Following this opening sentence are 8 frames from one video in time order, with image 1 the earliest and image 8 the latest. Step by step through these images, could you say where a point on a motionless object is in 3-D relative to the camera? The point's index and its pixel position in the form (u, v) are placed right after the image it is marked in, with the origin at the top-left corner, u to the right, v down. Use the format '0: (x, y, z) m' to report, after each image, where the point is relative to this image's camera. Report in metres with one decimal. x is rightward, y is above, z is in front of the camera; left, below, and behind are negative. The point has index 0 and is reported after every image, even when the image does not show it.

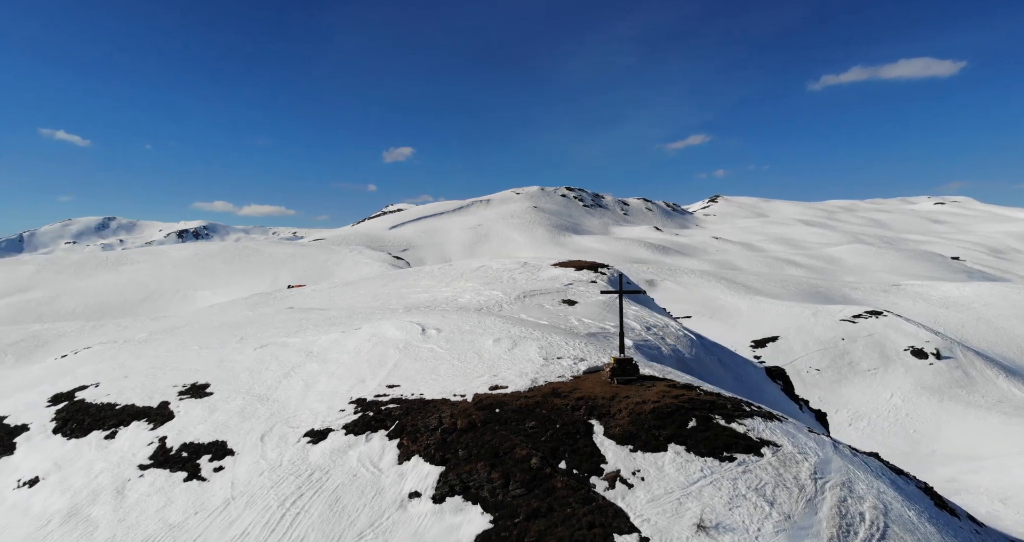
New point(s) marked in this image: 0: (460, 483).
0: (-1.3, -5.5, +14.3) m
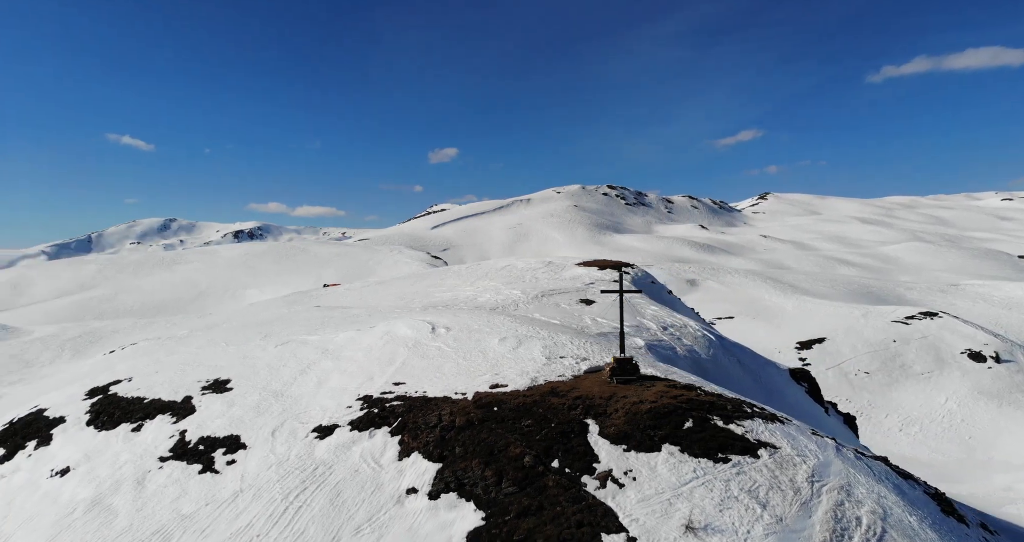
0: (-1.5, -5.5, +14.4) m
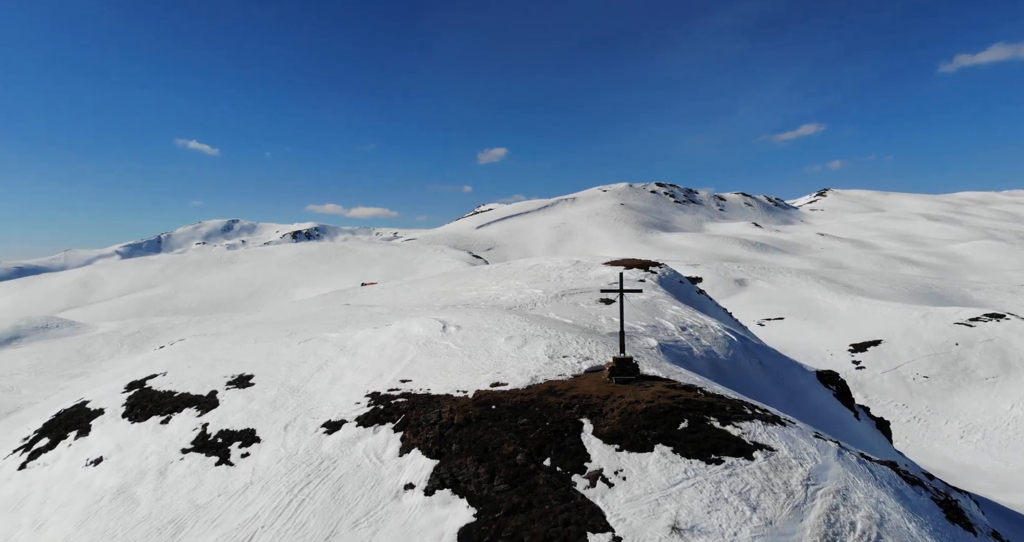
0: (-1.6, -5.4, +14.5) m
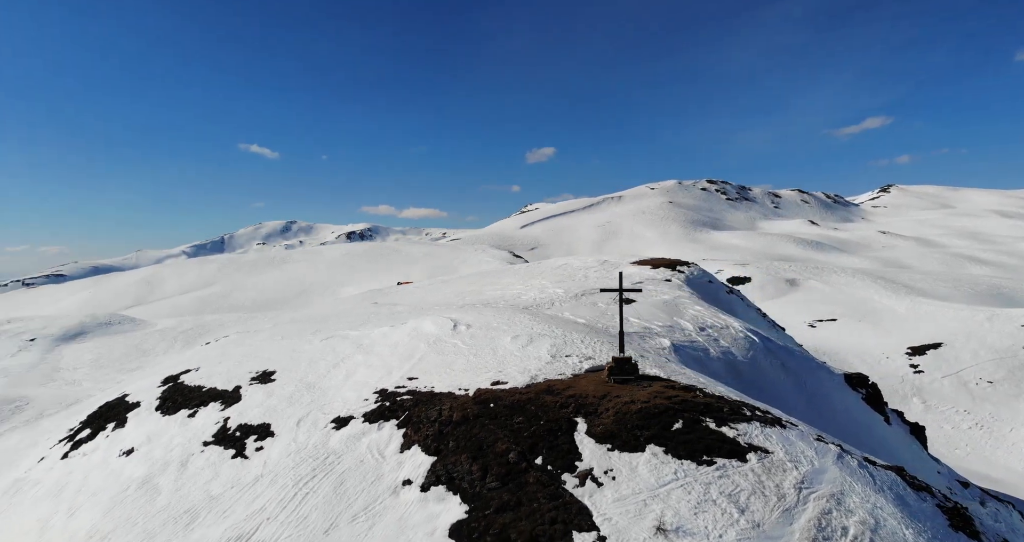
0: (-1.8, -5.4, +14.6) m
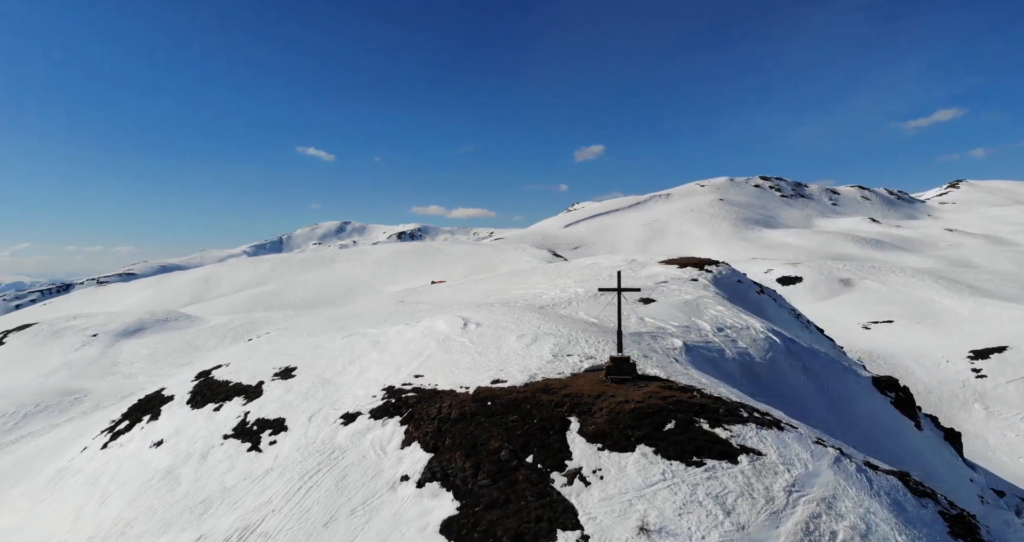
0: (-1.9, -5.4, +14.8) m
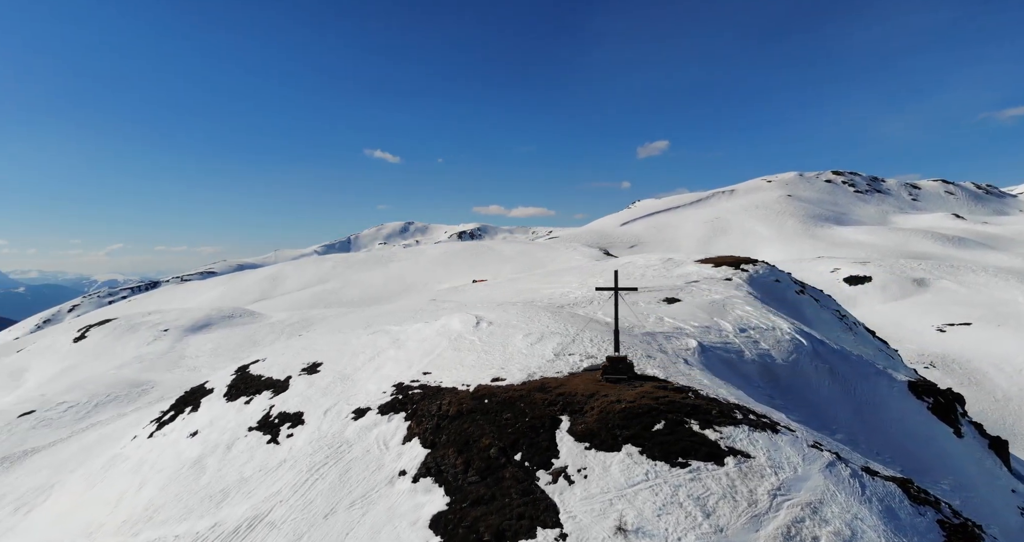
0: (-2.2, -5.3, +15.0) m
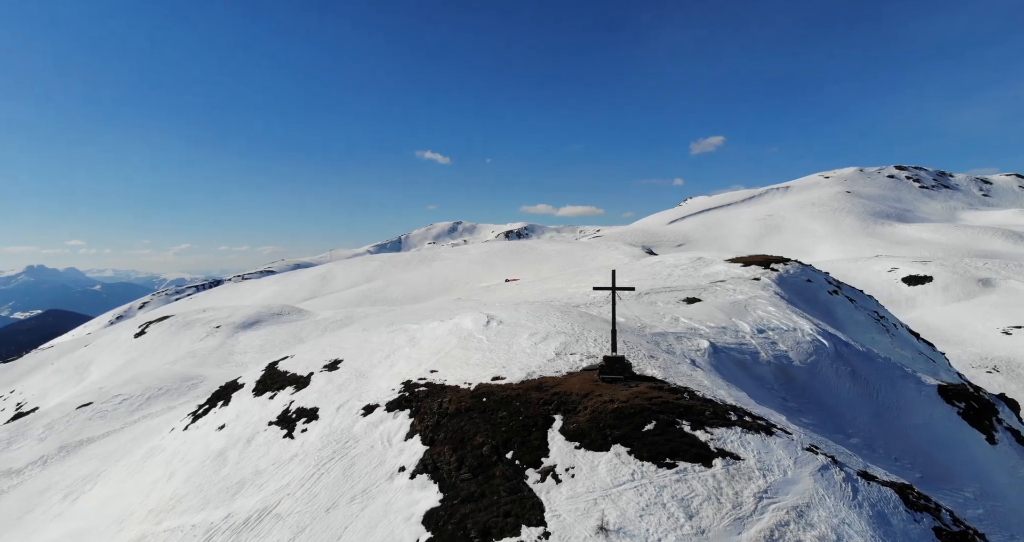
0: (-2.3, -5.3, +15.3) m
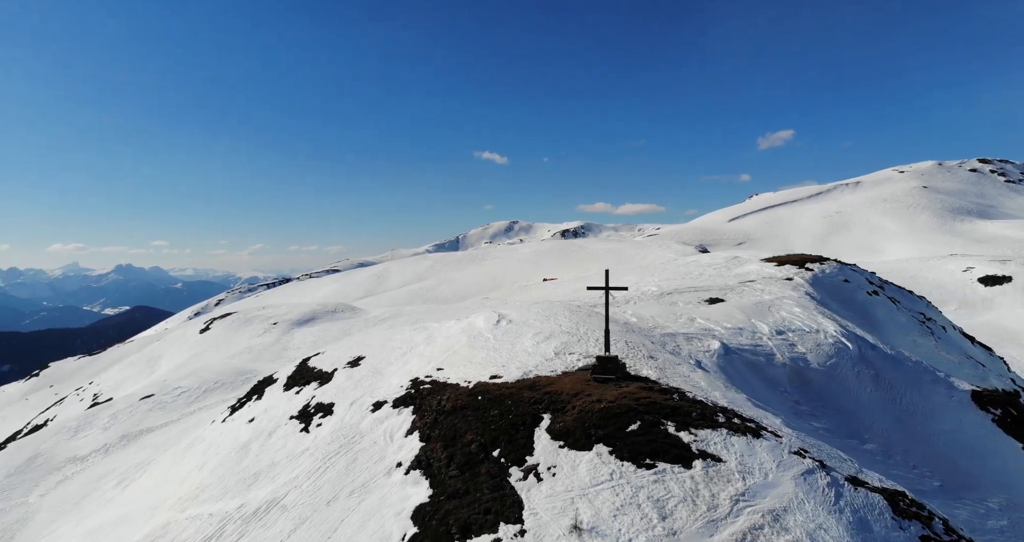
0: (-2.6, -5.4, +15.7) m
